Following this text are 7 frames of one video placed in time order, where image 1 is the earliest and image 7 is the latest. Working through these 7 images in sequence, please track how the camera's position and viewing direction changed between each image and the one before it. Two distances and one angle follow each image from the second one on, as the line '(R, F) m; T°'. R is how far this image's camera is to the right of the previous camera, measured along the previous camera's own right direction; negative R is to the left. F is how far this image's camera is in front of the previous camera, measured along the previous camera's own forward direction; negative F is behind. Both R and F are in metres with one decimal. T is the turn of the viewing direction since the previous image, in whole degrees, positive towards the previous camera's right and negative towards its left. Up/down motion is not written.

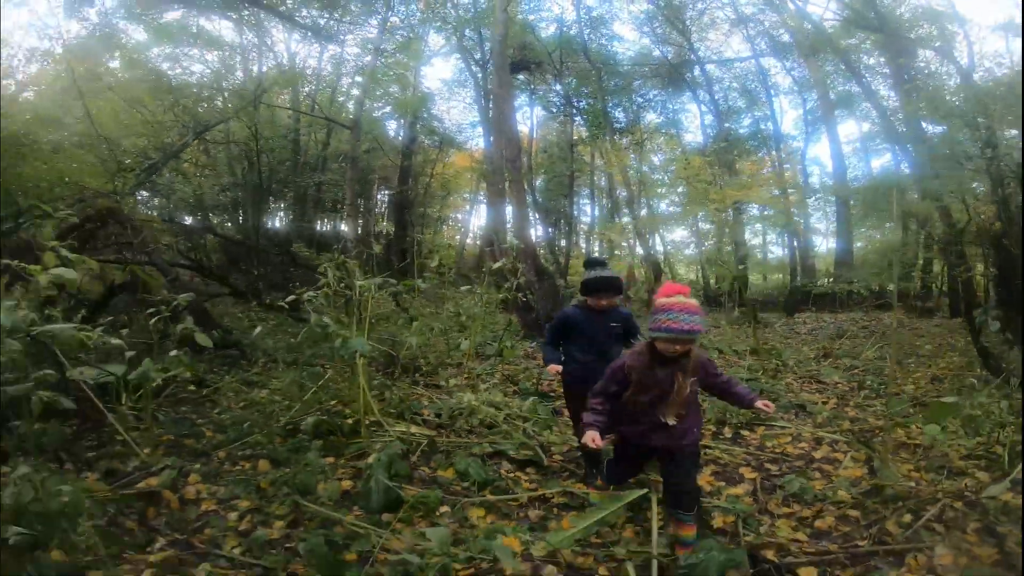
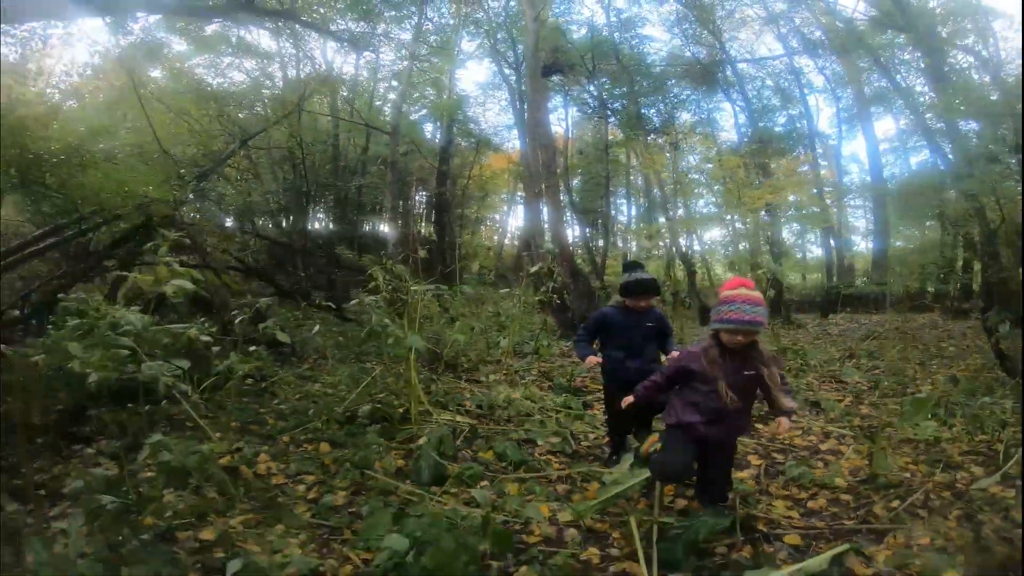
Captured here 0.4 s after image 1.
(0.0, -0.2) m; -2°
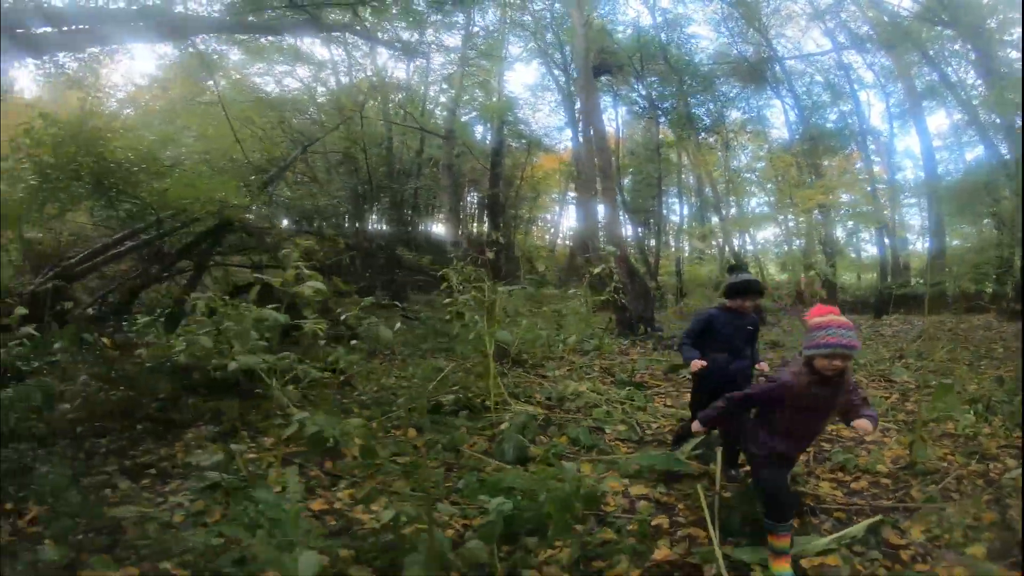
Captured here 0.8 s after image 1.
(0.0, -0.1) m; -3°
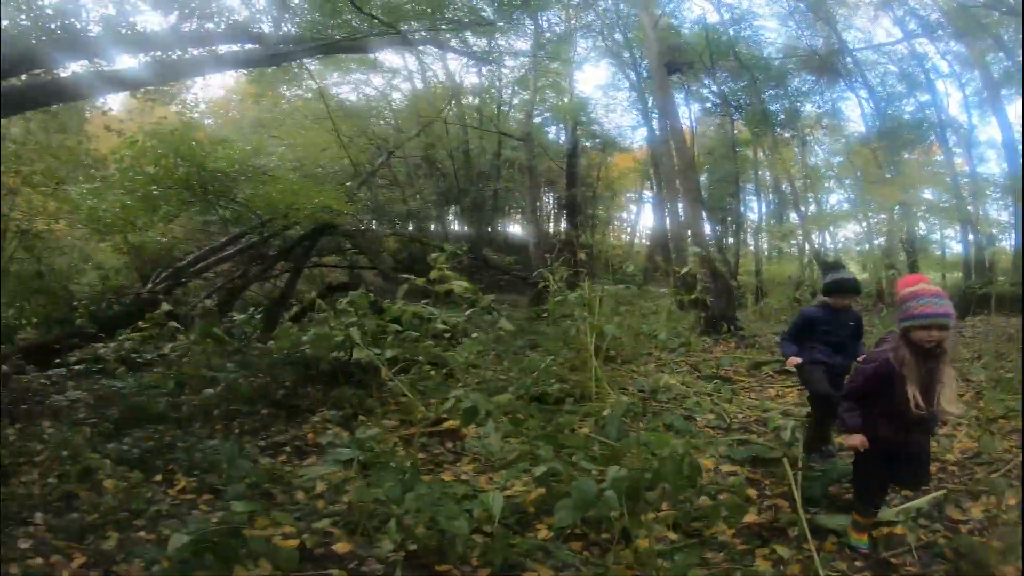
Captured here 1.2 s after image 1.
(0.0, -0.2) m; -4°
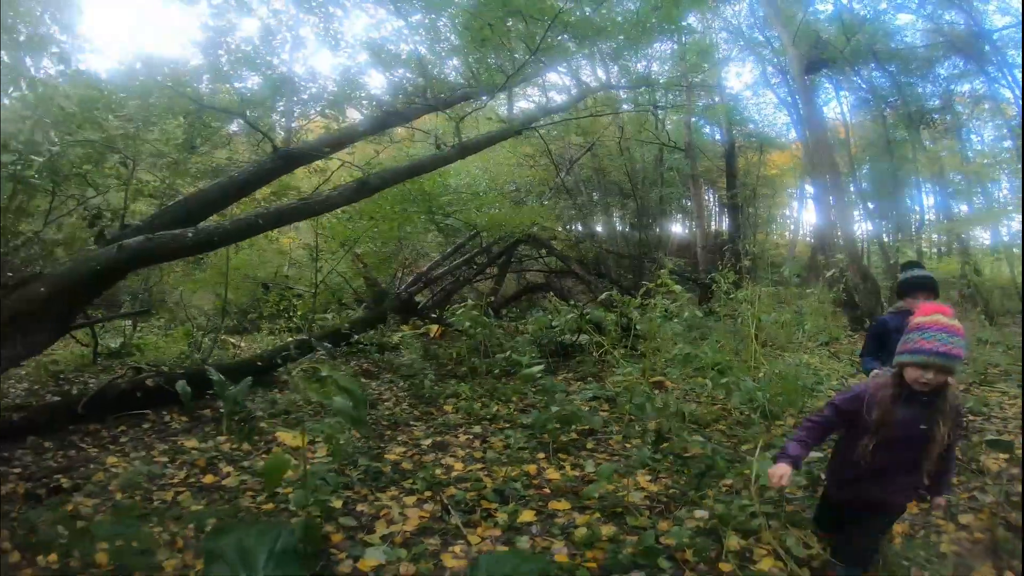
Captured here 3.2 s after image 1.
(-0.1, -1.1) m; -8°
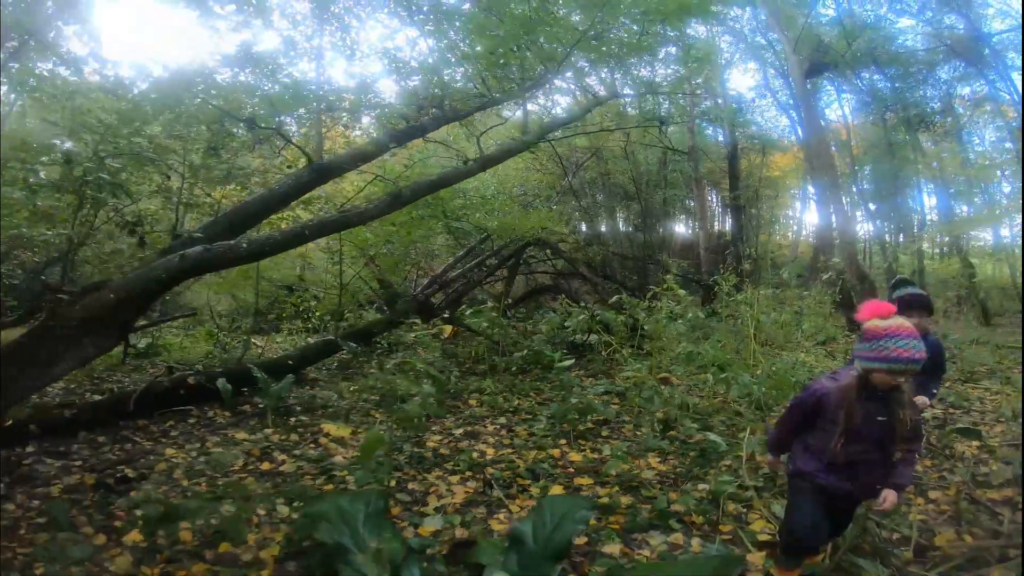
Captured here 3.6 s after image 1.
(0.0, -0.3) m; 0°
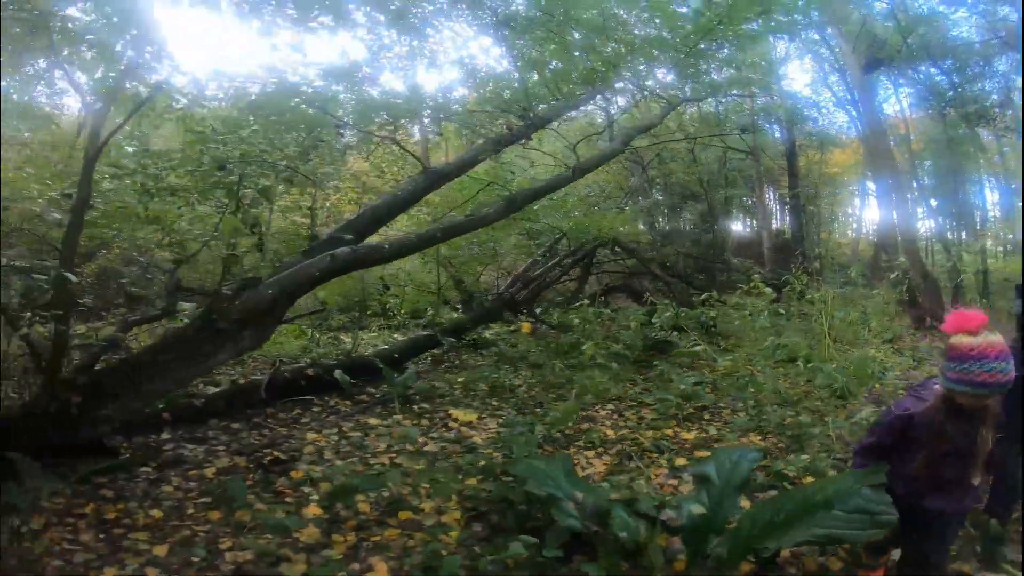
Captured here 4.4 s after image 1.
(-0.2, -0.4) m; -3°
